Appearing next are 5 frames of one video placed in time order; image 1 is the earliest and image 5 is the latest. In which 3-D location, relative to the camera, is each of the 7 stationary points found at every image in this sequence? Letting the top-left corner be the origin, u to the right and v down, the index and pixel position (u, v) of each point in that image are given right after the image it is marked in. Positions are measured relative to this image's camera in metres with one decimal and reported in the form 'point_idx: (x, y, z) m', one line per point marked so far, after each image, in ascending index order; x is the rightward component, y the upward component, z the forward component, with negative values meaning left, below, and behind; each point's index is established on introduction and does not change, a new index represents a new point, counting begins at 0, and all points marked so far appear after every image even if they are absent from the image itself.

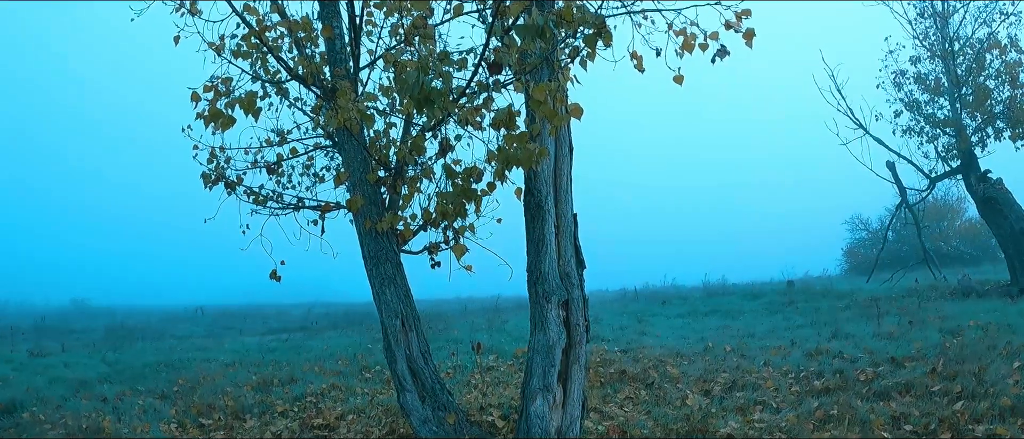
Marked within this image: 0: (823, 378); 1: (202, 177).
0: (+2.9, -1.4, +7.2) m
1: (-2.3, +0.3, +5.8) m
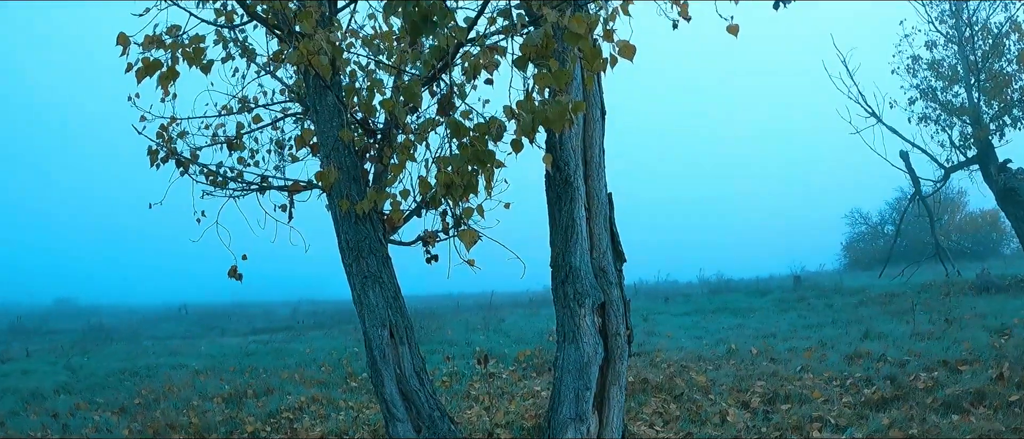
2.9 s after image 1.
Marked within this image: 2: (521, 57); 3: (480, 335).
0: (+2.9, -1.3, +6.3) m
1: (-2.2, +0.4, +4.8) m
2: (0.0, +0.6, +2.8) m
3: (-0.4, -1.2, +8.2) m
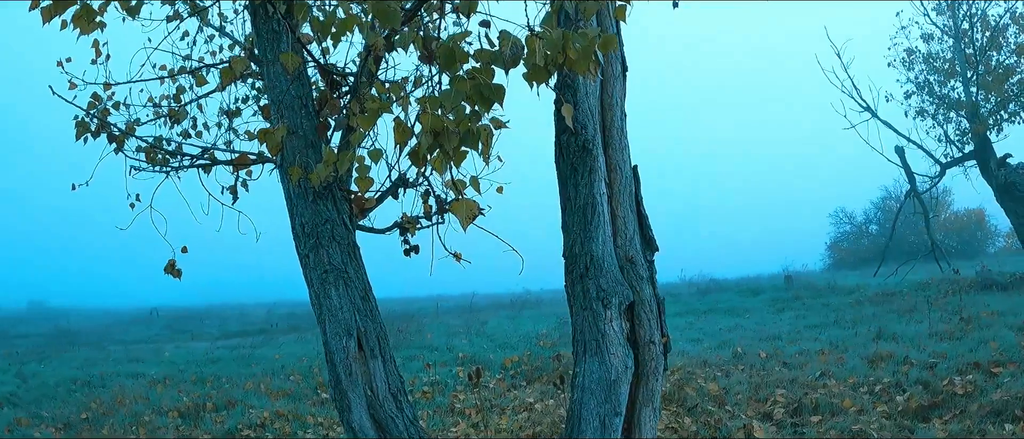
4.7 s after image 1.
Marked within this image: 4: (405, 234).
0: (+2.9, -1.3, +5.7) m
1: (-2.2, +0.5, +4.1) m
2: (0.0, +0.6, +2.1) m
3: (-0.5, -1.1, +7.5) m
4: (-0.6, -0.1, +4.6) m
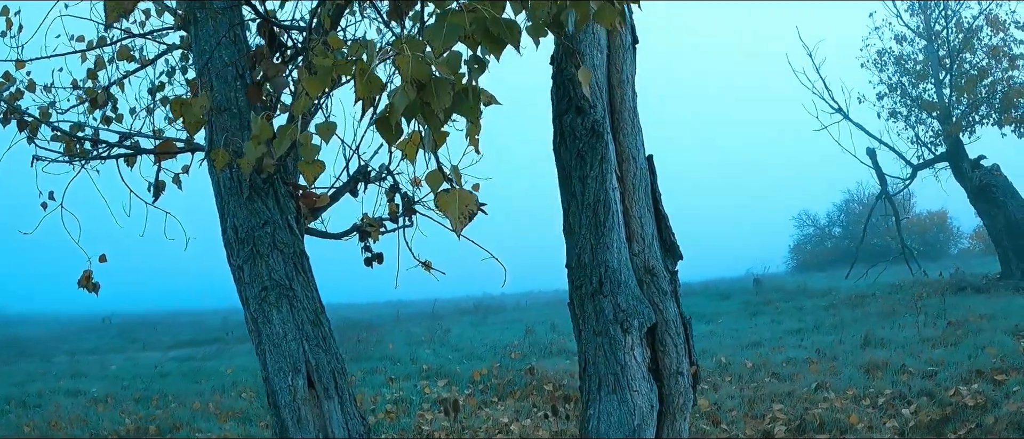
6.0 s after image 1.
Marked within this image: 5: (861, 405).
0: (+2.7, -1.3, +5.3) m
1: (-2.3, +0.5, +3.5) m
2: (0.0, +0.6, +1.6) m
3: (-0.7, -1.2, +6.9) m
4: (-0.7, -0.1, +4.1) m
5: (+2.4, -1.3, +5.3) m
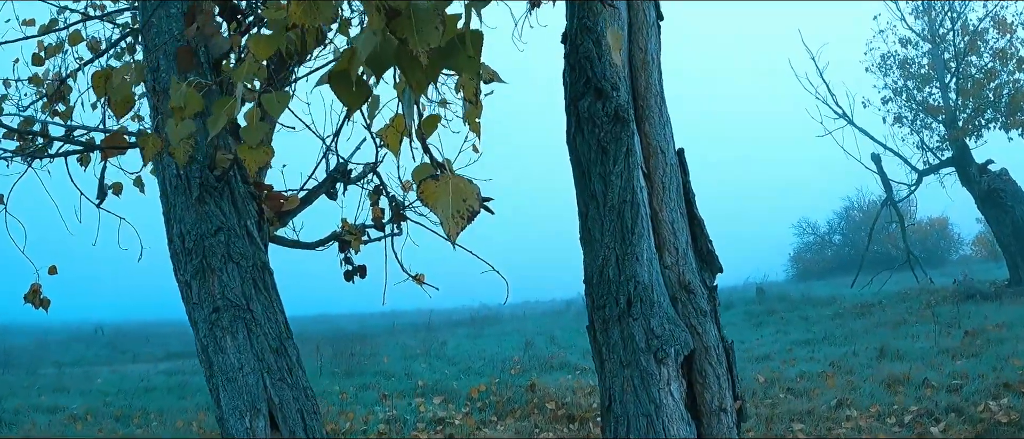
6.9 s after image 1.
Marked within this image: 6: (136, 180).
0: (+2.7, -1.3, +4.9) m
1: (-2.3, +0.4, +3.1) m
2: (0.0, +0.6, +1.3) m
3: (-0.7, -1.2, +6.6) m
4: (-0.7, -0.1, +3.7) m
5: (+2.4, -1.3, +5.0) m
6: (-1.9, +0.2, +4.0) m
